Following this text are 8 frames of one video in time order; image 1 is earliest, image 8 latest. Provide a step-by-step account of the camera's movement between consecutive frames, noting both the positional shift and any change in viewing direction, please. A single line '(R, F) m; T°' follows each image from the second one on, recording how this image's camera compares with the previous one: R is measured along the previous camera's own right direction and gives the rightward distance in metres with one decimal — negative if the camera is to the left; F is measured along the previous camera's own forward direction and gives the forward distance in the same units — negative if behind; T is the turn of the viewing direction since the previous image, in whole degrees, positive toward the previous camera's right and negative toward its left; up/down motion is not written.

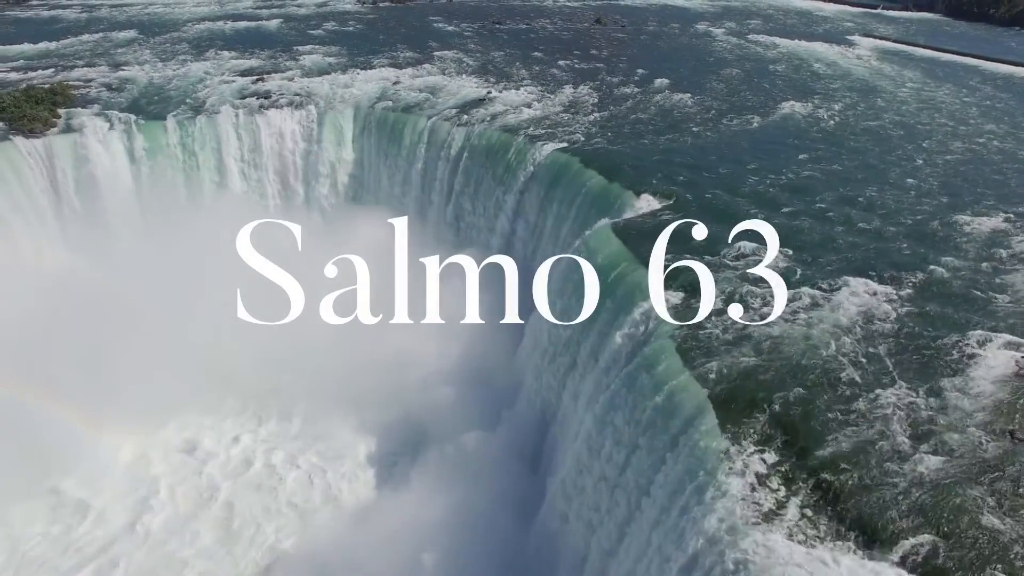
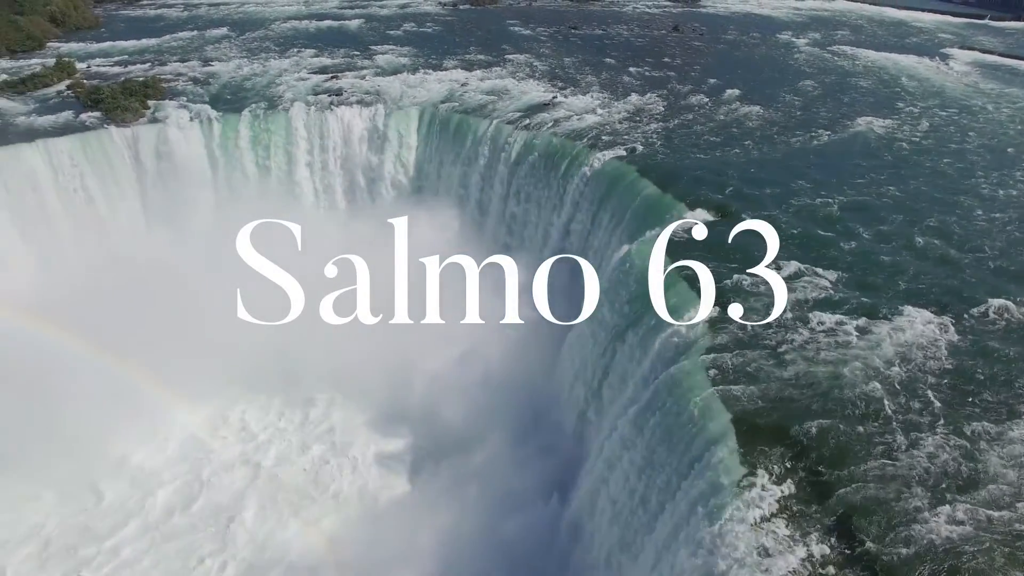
(+0.8, 0.0) m; -6°
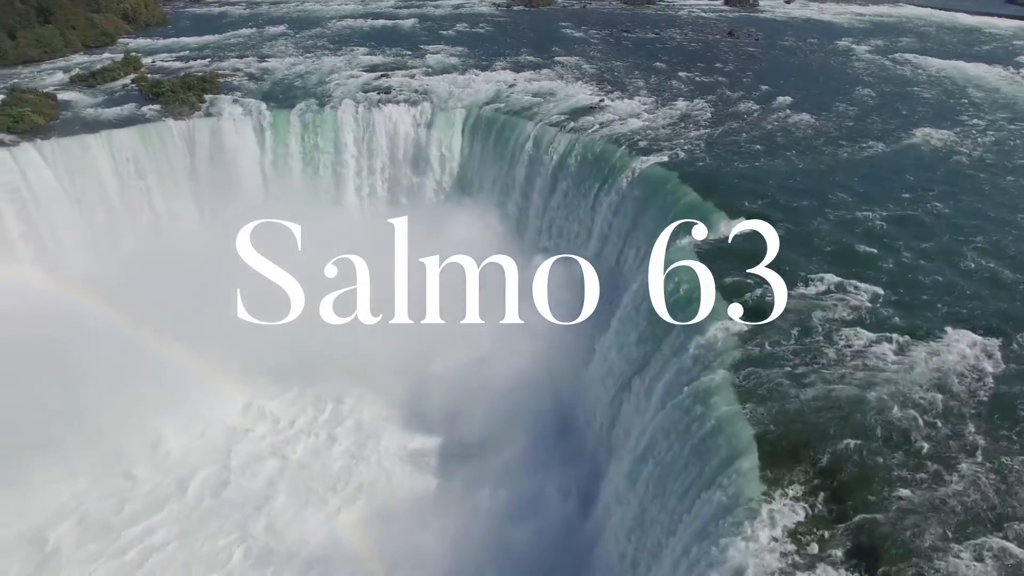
(+0.4, 0.0) m; -4°
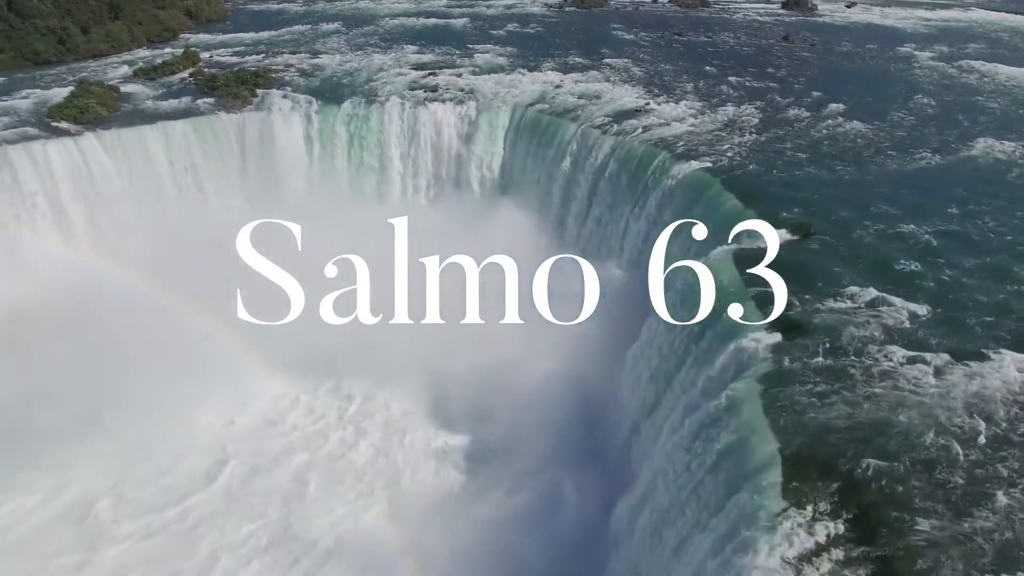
(+0.3, 0.0) m; -4°
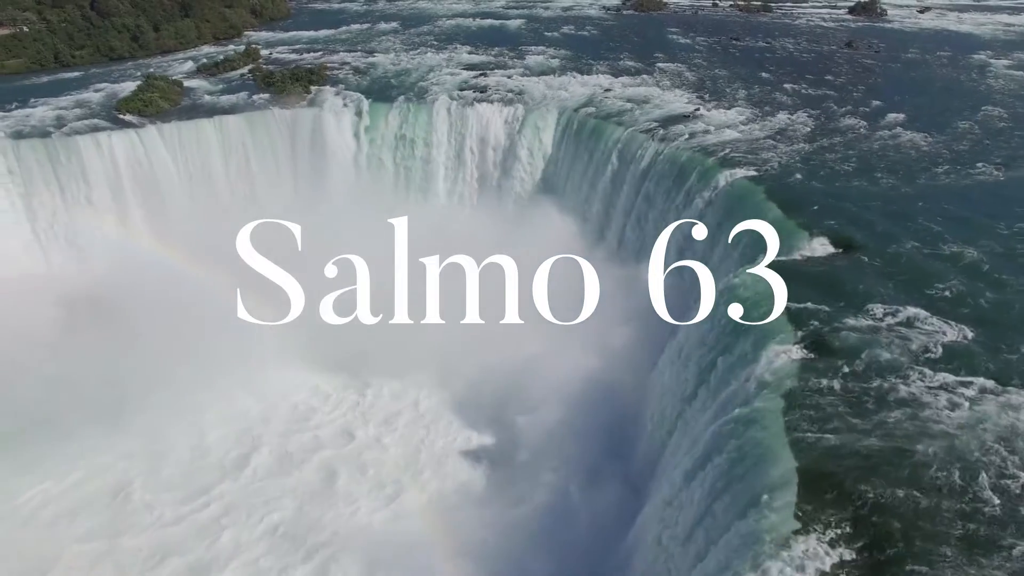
(+0.5, 0.0) m; -4°
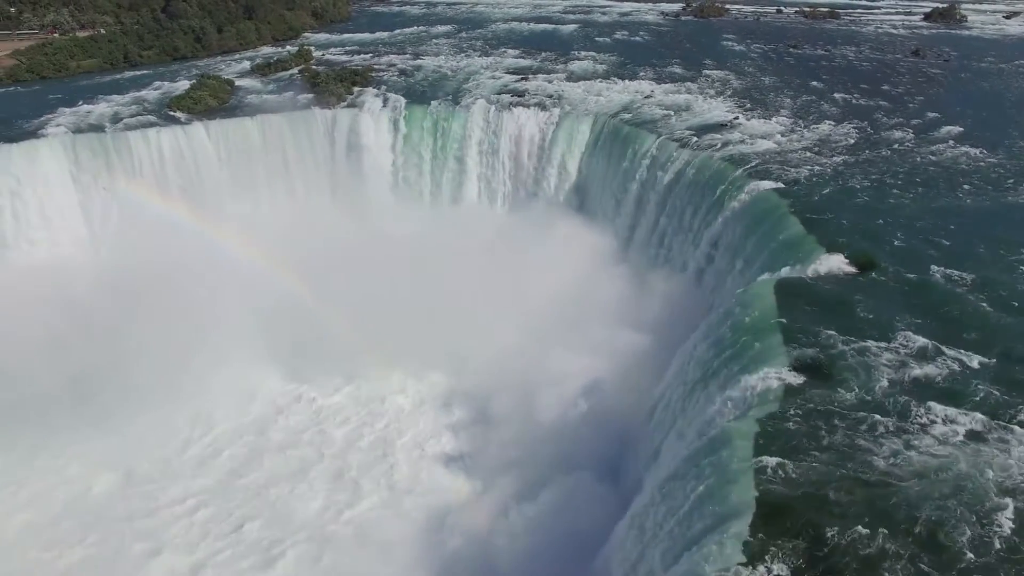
(+1.6, +0.2) m; -6°
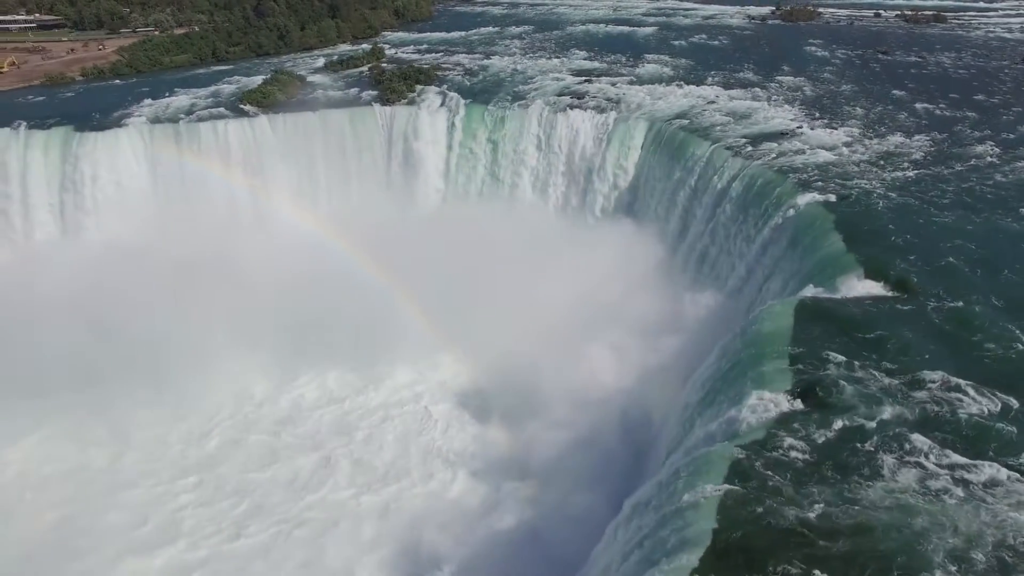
(+1.8, +0.4) m; -8°
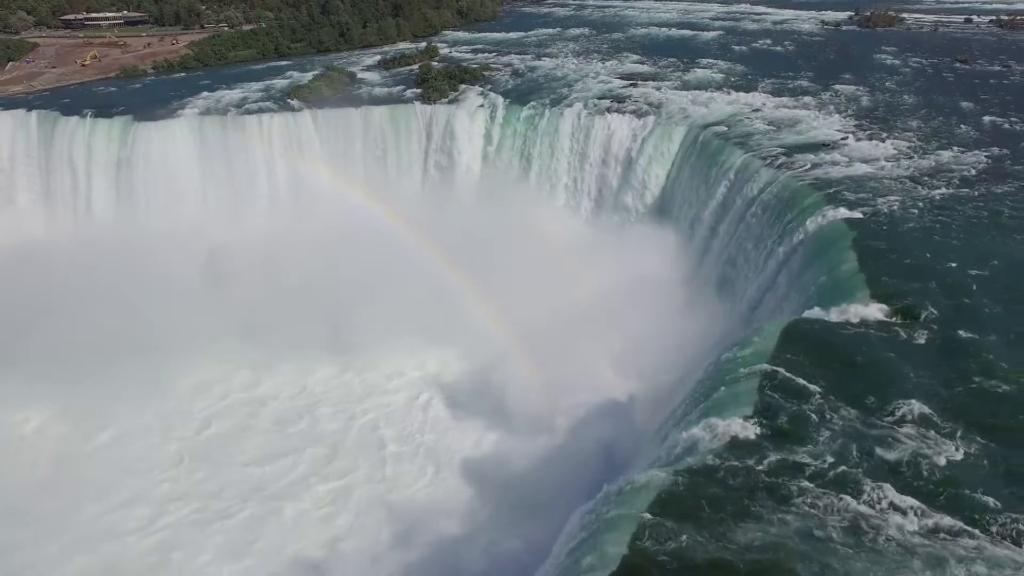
(+2.0, +0.5) m; -7°
